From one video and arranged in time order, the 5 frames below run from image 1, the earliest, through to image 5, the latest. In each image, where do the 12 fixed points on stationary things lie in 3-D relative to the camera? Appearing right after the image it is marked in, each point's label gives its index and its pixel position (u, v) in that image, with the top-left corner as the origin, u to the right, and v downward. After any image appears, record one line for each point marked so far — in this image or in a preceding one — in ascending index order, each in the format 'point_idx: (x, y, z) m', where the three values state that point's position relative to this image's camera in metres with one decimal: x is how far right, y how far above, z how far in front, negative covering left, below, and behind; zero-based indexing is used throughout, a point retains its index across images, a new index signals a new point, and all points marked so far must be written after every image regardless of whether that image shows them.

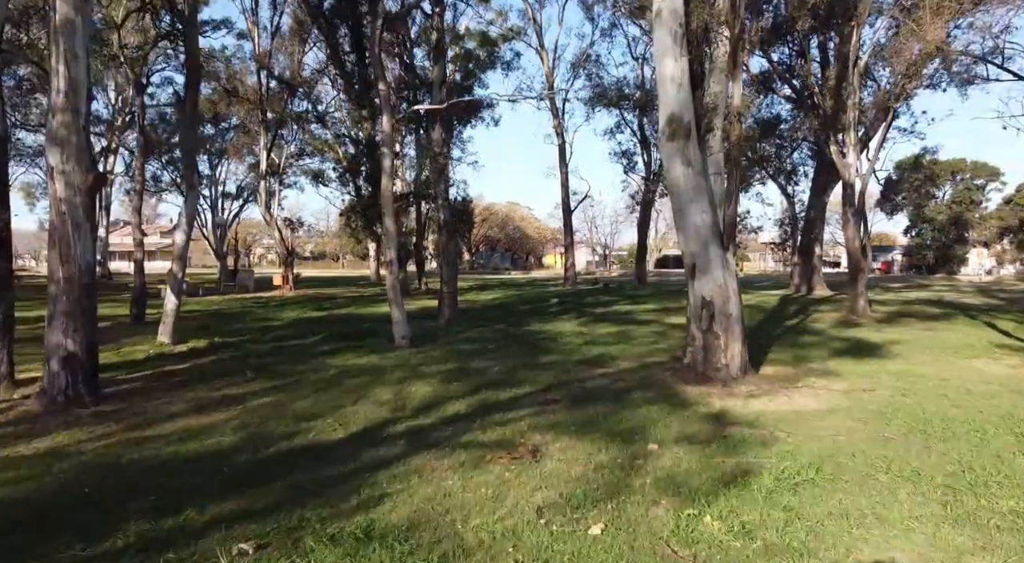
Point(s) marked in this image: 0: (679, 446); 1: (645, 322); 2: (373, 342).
0: (+1.5, -1.4, +5.3) m
1: (+3.1, -1.0, +14.3) m
2: (-2.5, -1.1, +11.0) m
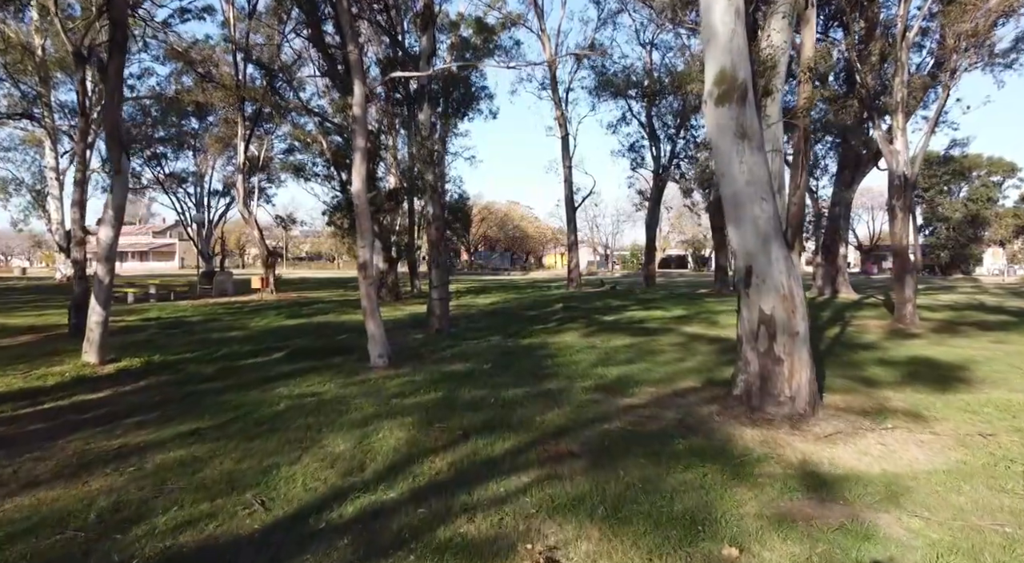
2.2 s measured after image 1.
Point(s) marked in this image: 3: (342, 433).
0: (+1.5, -1.5, +3.5) m
1: (+3.1, -1.1, +12.5) m
2: (-2.5, -1.2, +9.2) m
3: (-1.6, -1.4, +5.6) m
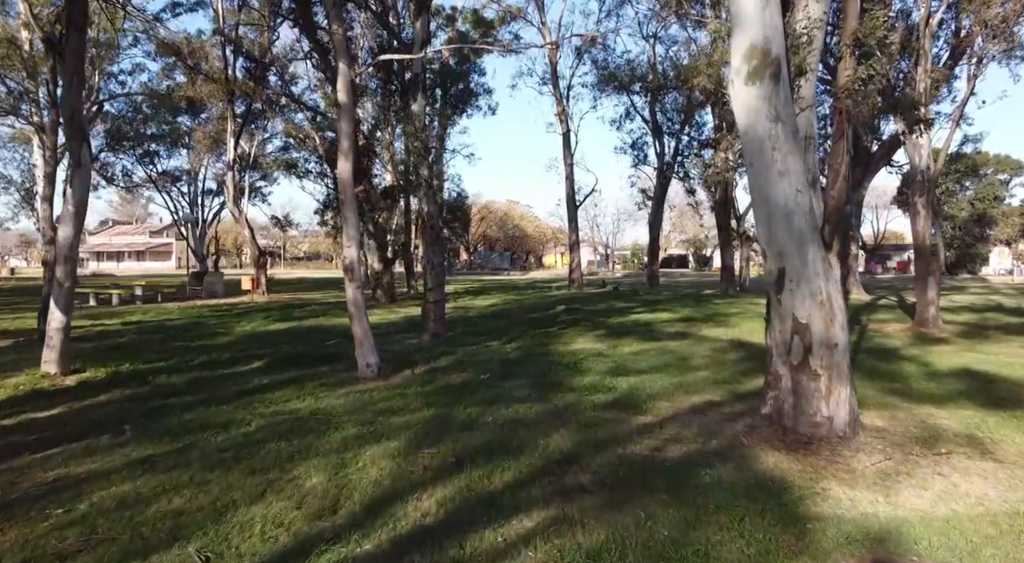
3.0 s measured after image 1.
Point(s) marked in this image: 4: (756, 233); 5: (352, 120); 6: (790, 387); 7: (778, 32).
0: (+1.5, -1.6, +2.7) m
1: (+3.1, -1.1, +11.8) m
2: (-2.5, -1.2, +8.4) m
3: (-1.5, -1.4, +4.8) m
4: (+2.2, +0.4, +5.5) m
5: (-2.1, +2.2, +8.1) m
6: (+2.5, -1.0, +5.5) m
7: (+2.2, +2.1, +5.1) m
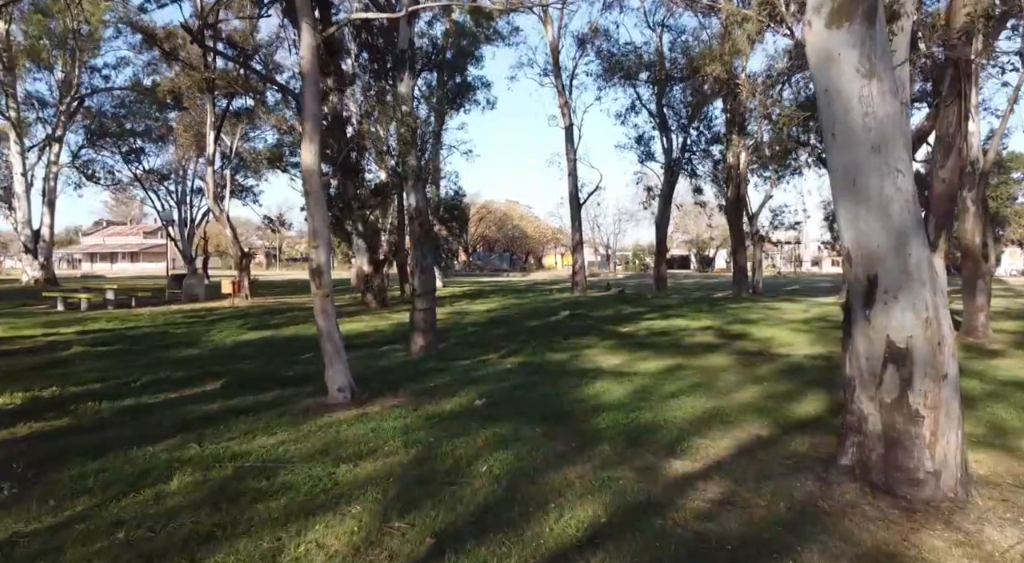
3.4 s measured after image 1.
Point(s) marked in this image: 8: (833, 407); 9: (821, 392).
0: (+1.5, -1.6, +1.4) m
1: (+3.1, -1.2, +10.4) m
2: (-2.5, -1.3, +7.1) m
3: (-1.5, -1.5, +3.5) m
4: (+2.2, +0.4, +4.2) m
5: (-2.1, +2.1, +6.8) m
6: (+2.5, -1.0, +4.2) m
7: (+2.2, +2.0, +3.8) m
8: (+3.5, -1.4, +6.7) m
9: (+3.7, -1.3, +7.4) m
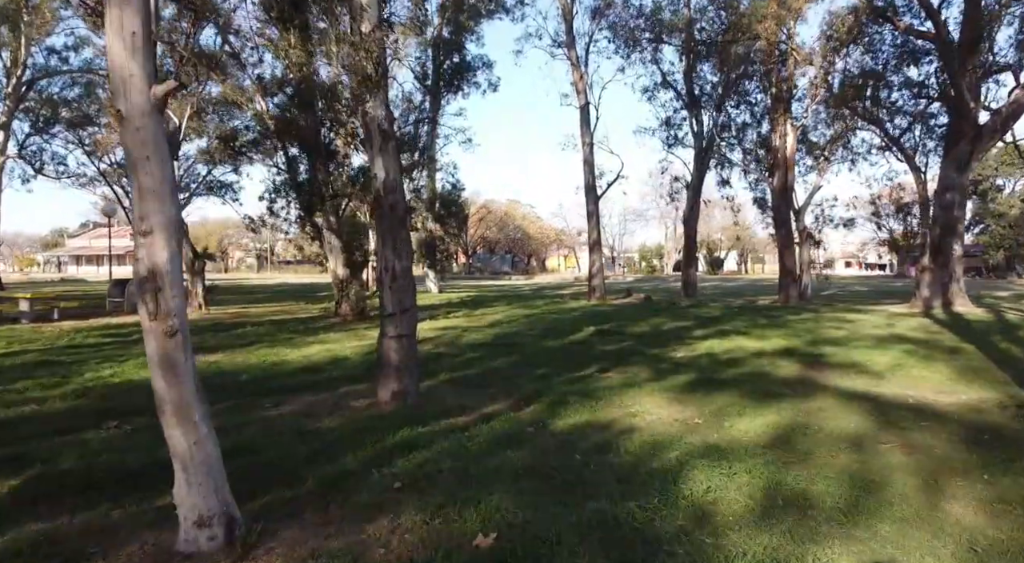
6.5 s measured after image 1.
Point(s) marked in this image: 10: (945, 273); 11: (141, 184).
0: (+1.7, -1.7, -2.1) m
1: (+3.3, -1.3, +7.0) m
2: (-2.3, -1.4, +3.6) m
3: (-1.3, -1.6, 0.0) m
4: (+2.4, +0.3, +0.7) m
5: (-1.9, +2.0, +3.4) m
6: (+2.7, -1.1, +0.7) m
7: (+2.4, +1.9, +0.3) m
8: (+3.7, -1.5, +3.3) m
9: (+3.9, -1.5, +3.9) m
10: (+12.0, +0.2, +17.0) m
11: (-1.9, +0.5, +3.2) m
